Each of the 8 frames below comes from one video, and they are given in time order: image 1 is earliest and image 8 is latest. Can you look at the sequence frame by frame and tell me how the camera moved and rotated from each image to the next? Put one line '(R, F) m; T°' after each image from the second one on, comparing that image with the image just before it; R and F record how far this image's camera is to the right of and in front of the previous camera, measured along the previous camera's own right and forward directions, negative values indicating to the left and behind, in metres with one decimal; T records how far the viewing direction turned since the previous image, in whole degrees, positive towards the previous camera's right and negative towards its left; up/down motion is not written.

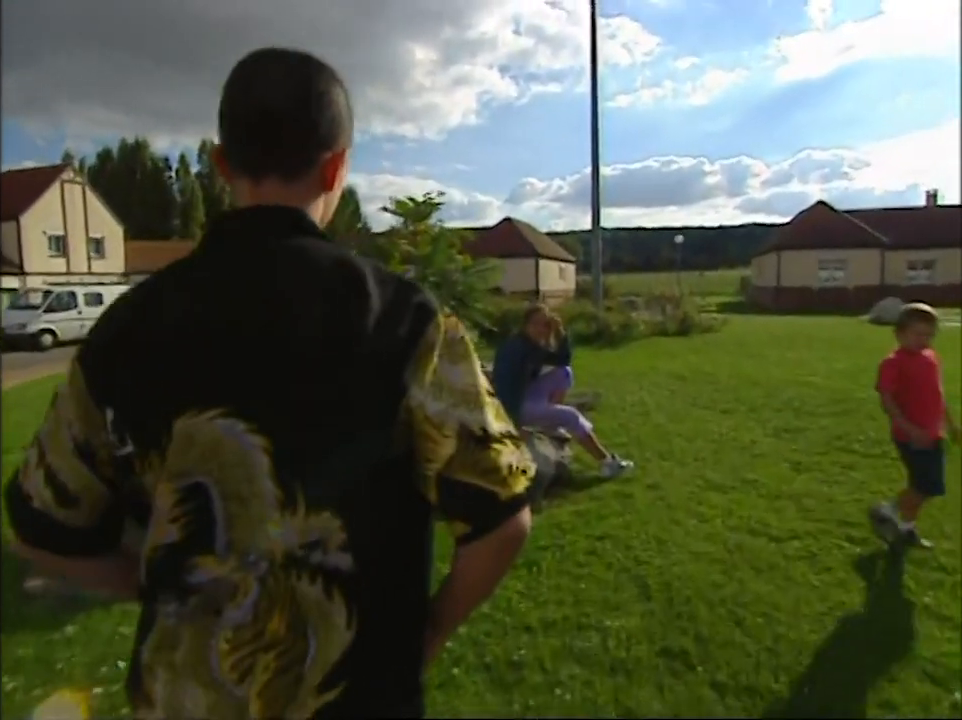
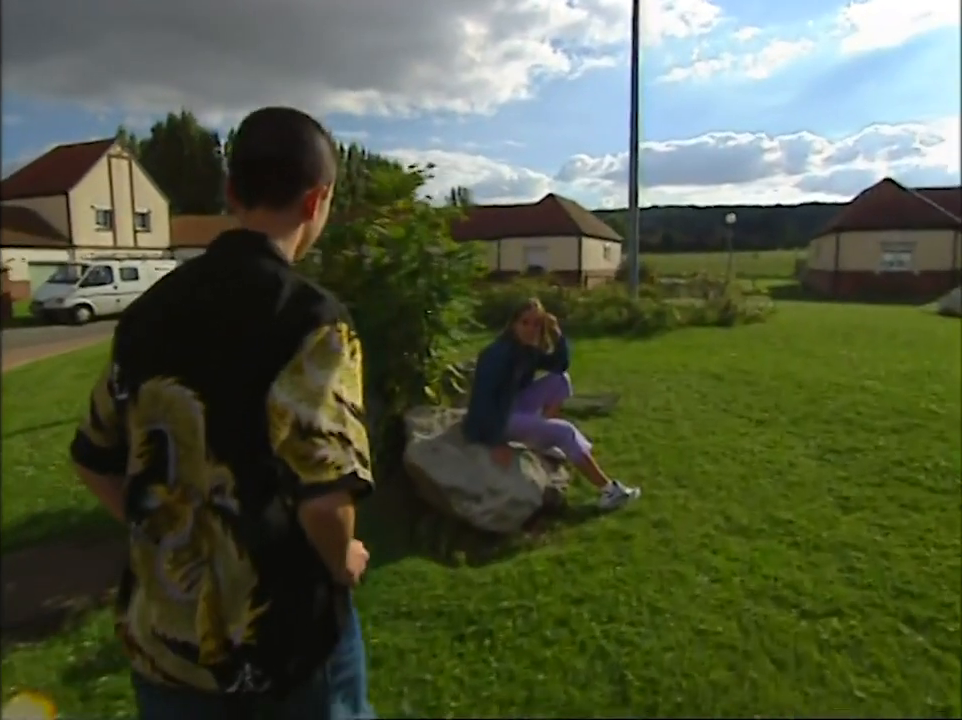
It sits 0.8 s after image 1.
(+0.5, +0.9) m; -4°
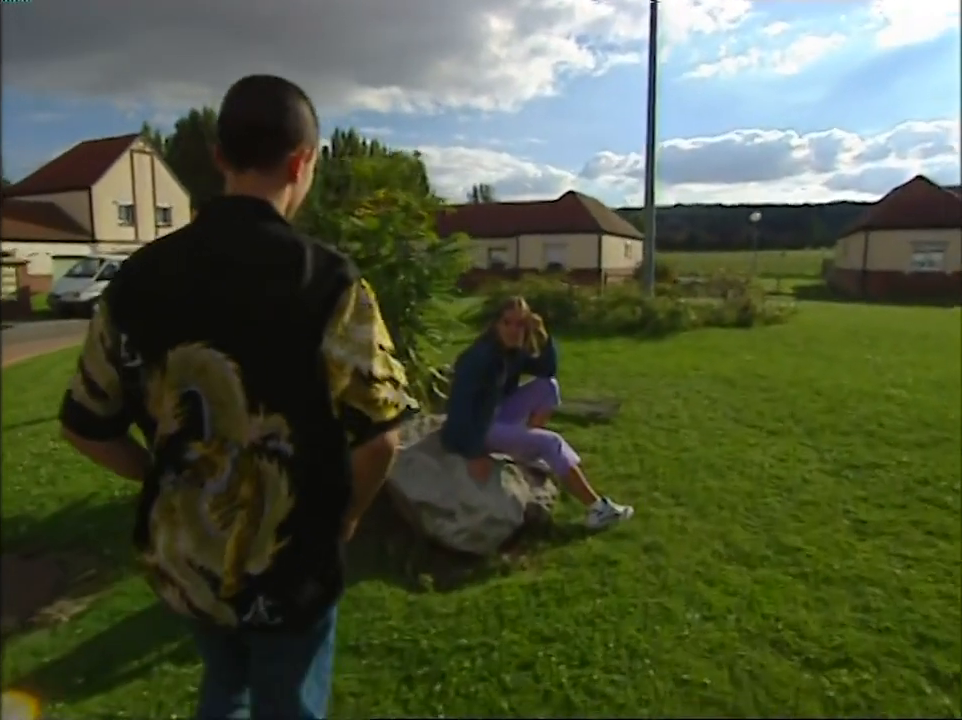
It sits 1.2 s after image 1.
(+0.3, +0.4) m; -2°
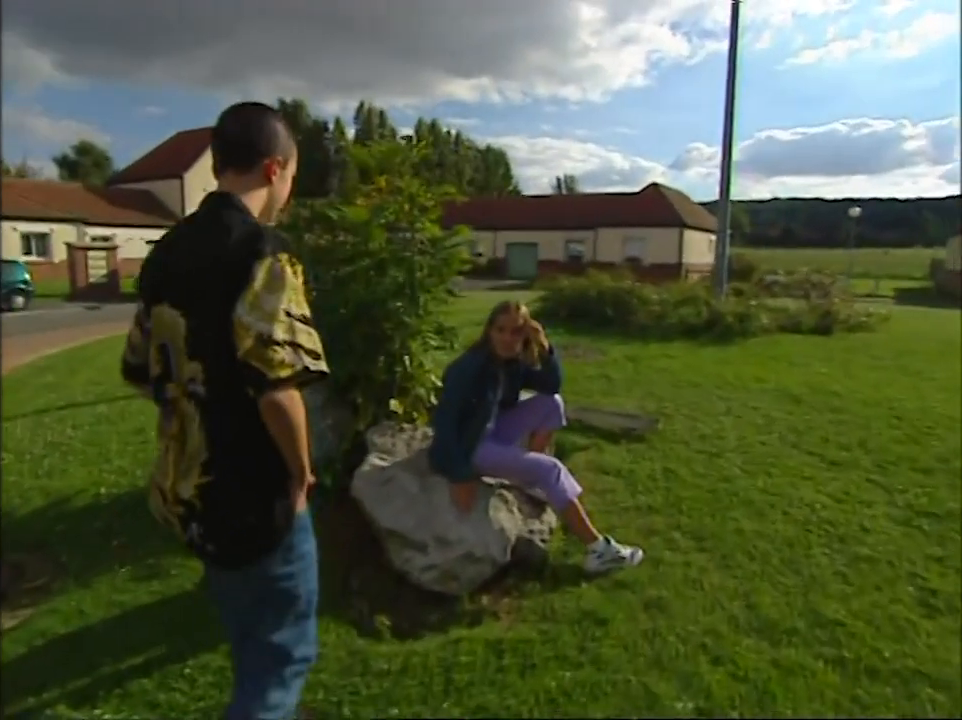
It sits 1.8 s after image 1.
(+0.5, +0.6) m; -7°
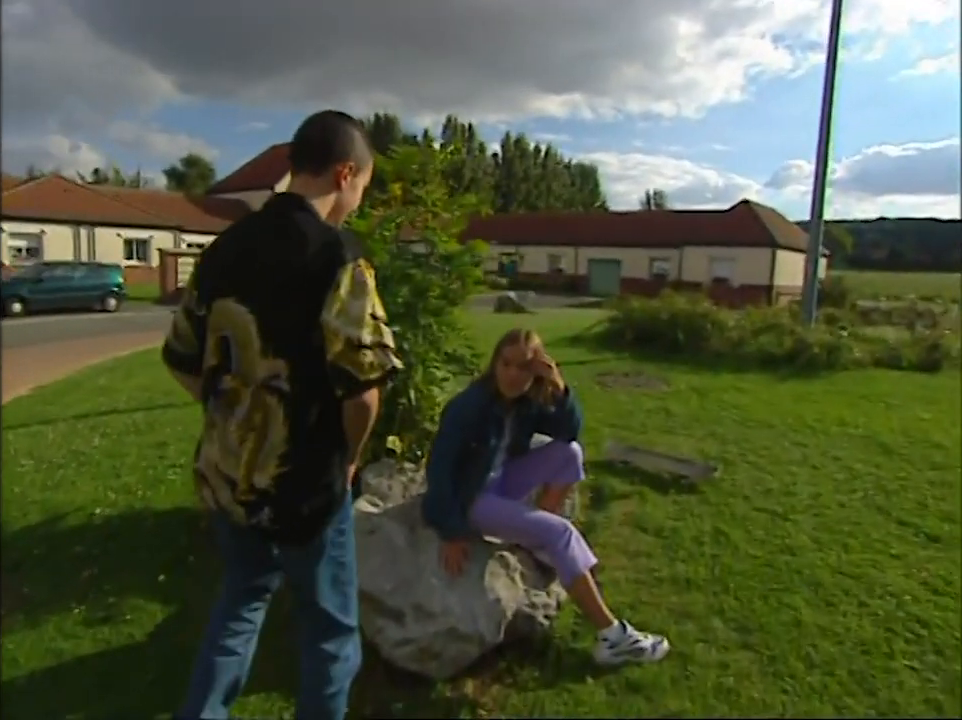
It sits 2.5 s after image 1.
(+0.4, +0.6) m; -7°
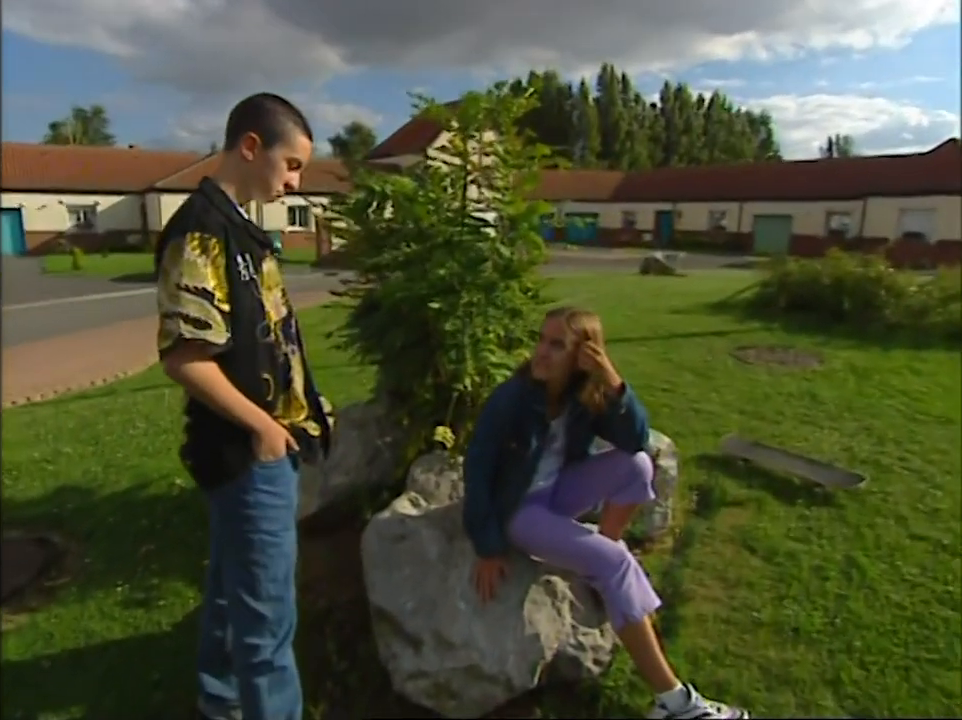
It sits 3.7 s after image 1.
(+0.4, +0.6) m; -13°
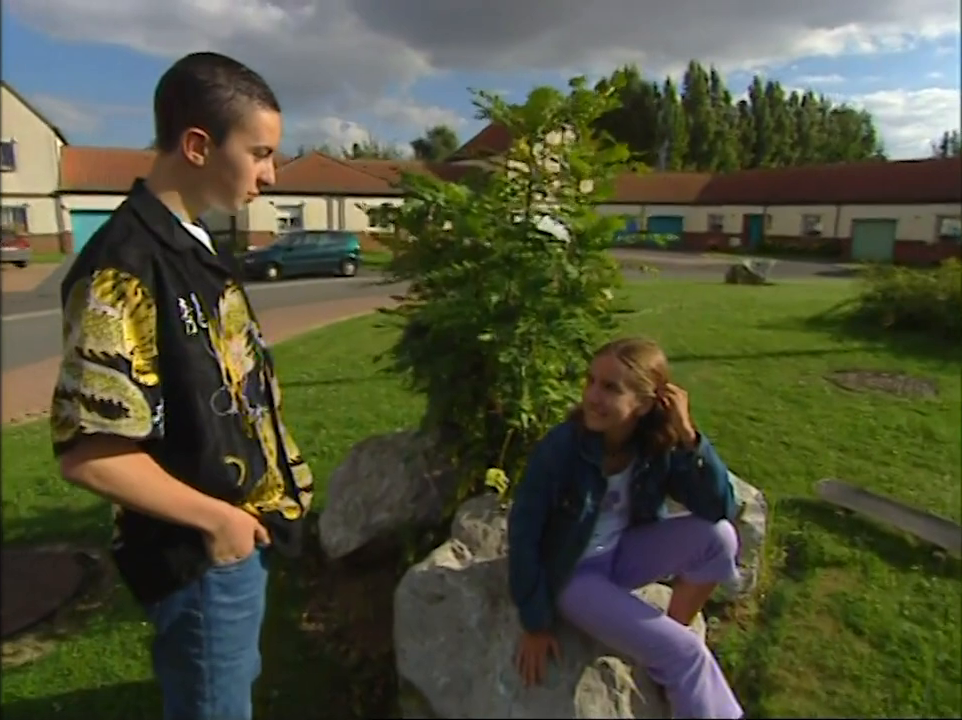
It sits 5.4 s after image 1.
(+0.1, +0.4) m; -7°
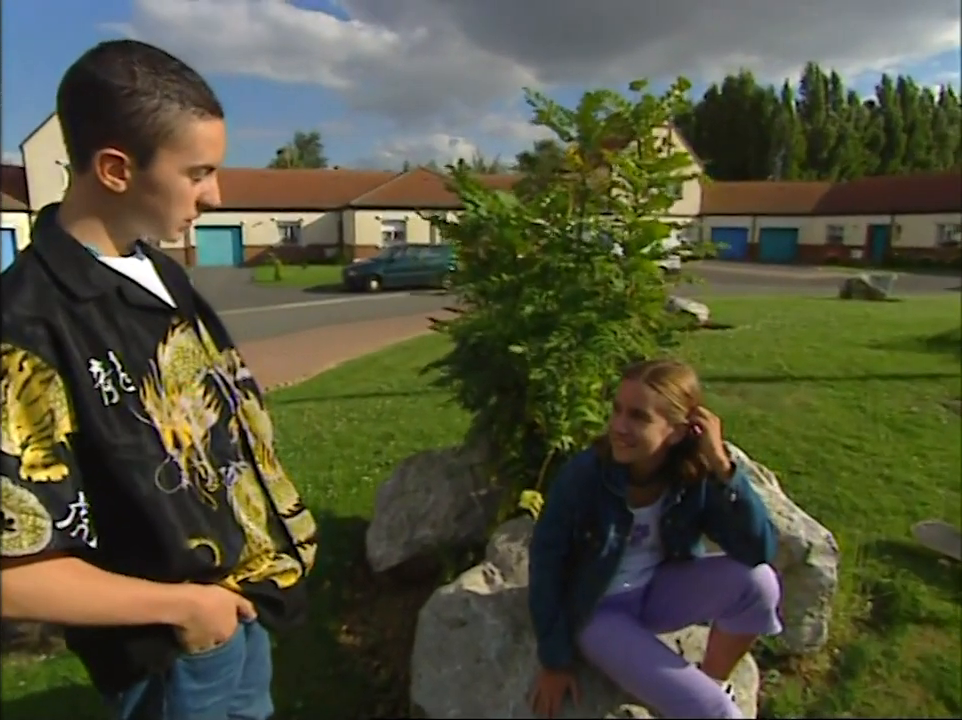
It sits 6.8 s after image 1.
(+0.3, +0.1) m; -9°
